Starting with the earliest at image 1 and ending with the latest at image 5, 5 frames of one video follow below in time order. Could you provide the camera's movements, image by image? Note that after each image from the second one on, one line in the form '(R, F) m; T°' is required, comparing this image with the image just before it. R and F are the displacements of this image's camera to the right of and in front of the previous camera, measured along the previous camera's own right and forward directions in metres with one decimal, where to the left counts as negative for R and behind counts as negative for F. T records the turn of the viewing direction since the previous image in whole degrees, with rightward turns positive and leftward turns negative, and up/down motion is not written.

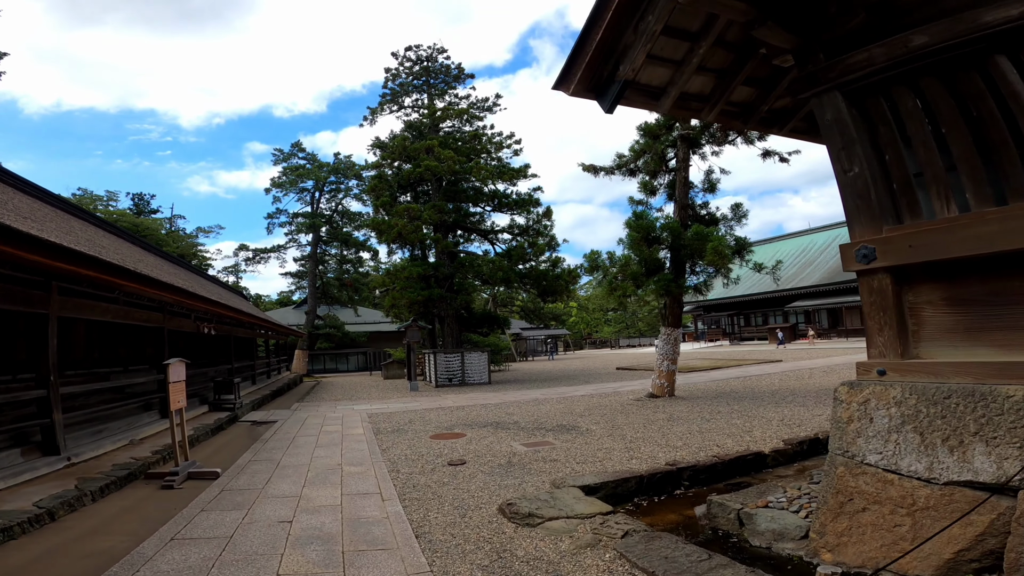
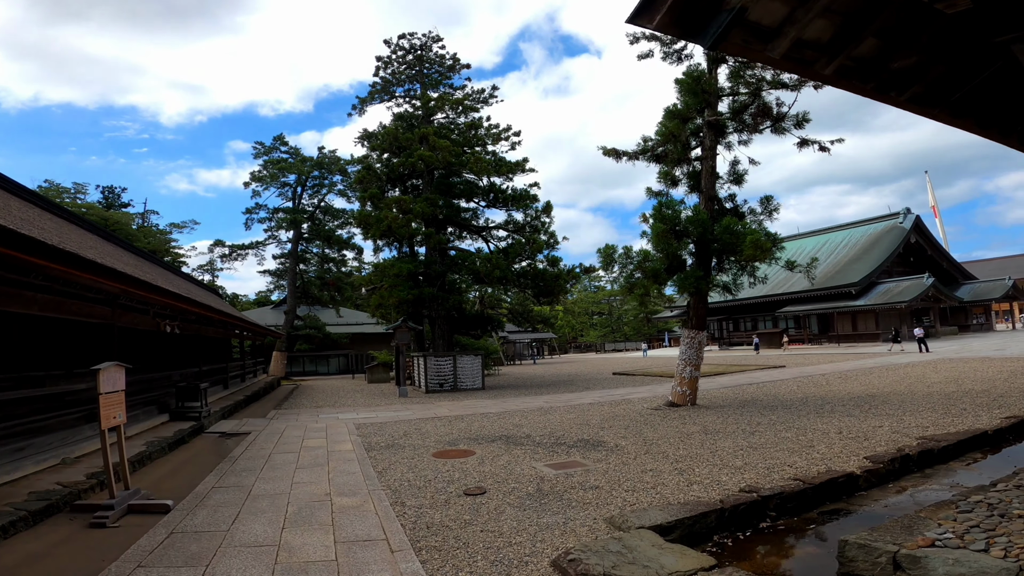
(-0.5, +1.1) m; +2°
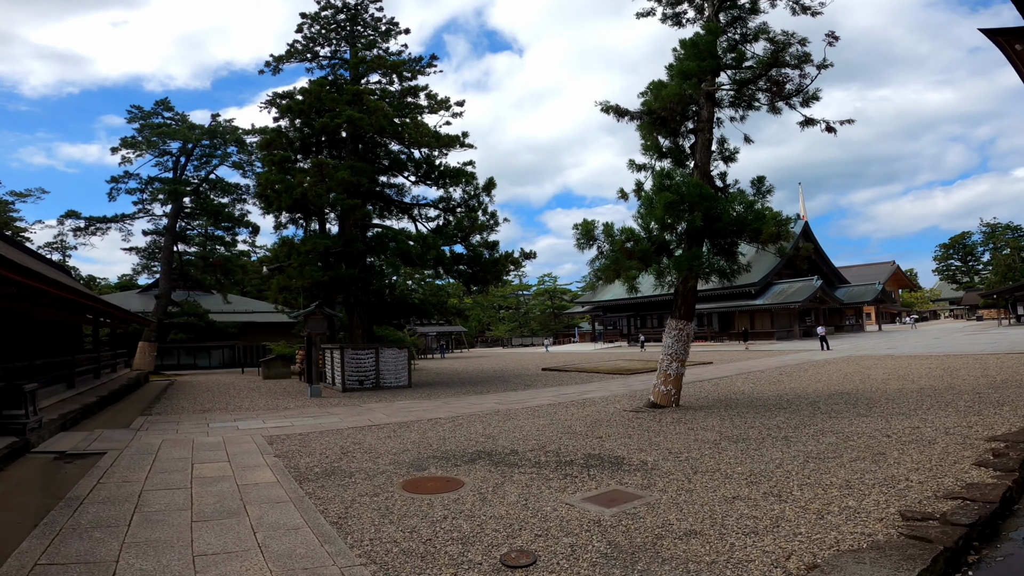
(-1.0, +1.9) m; +11°
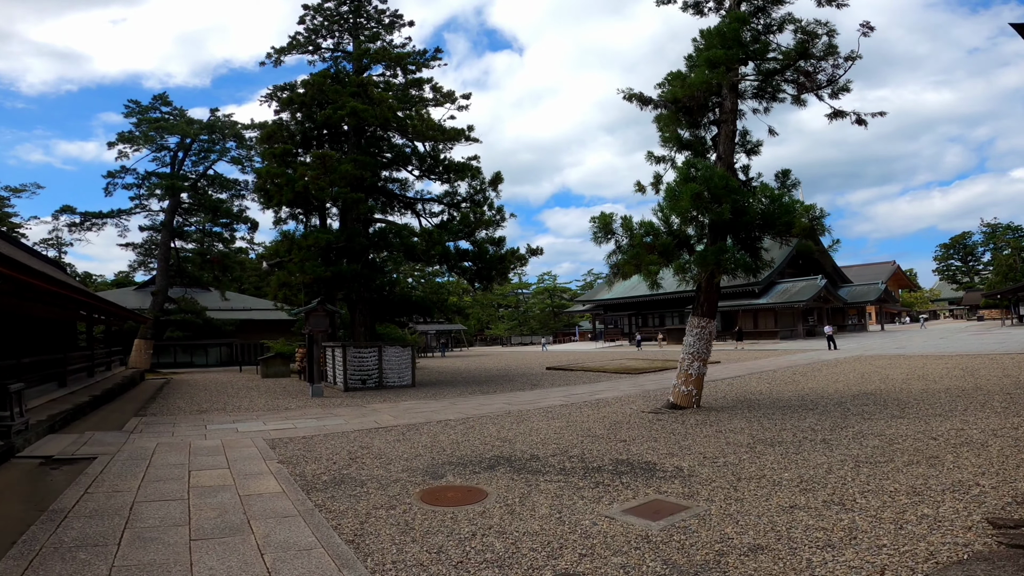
(-0.2, +0.4) m; 0°
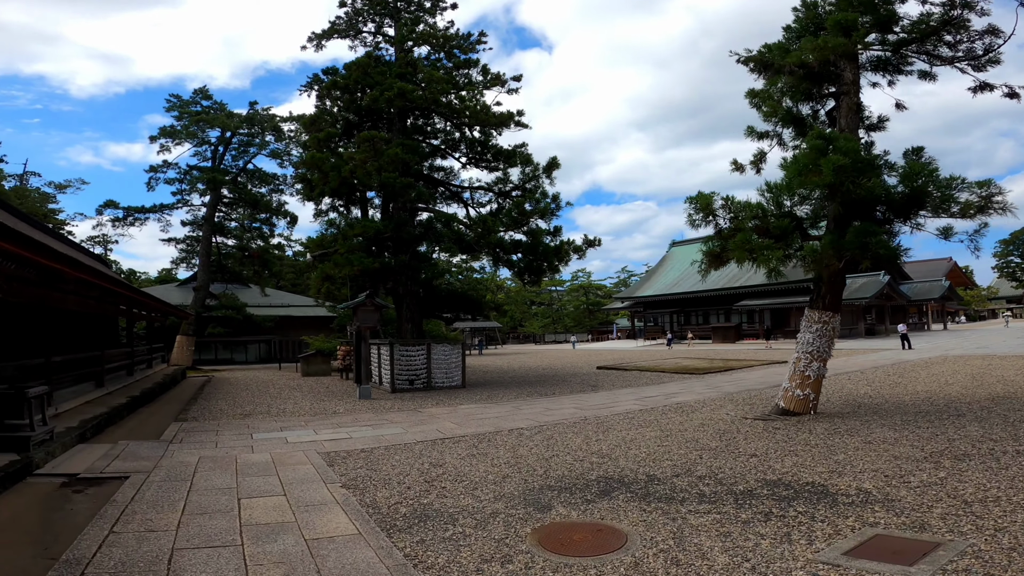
(-0.7, +1.1) m; -3°
